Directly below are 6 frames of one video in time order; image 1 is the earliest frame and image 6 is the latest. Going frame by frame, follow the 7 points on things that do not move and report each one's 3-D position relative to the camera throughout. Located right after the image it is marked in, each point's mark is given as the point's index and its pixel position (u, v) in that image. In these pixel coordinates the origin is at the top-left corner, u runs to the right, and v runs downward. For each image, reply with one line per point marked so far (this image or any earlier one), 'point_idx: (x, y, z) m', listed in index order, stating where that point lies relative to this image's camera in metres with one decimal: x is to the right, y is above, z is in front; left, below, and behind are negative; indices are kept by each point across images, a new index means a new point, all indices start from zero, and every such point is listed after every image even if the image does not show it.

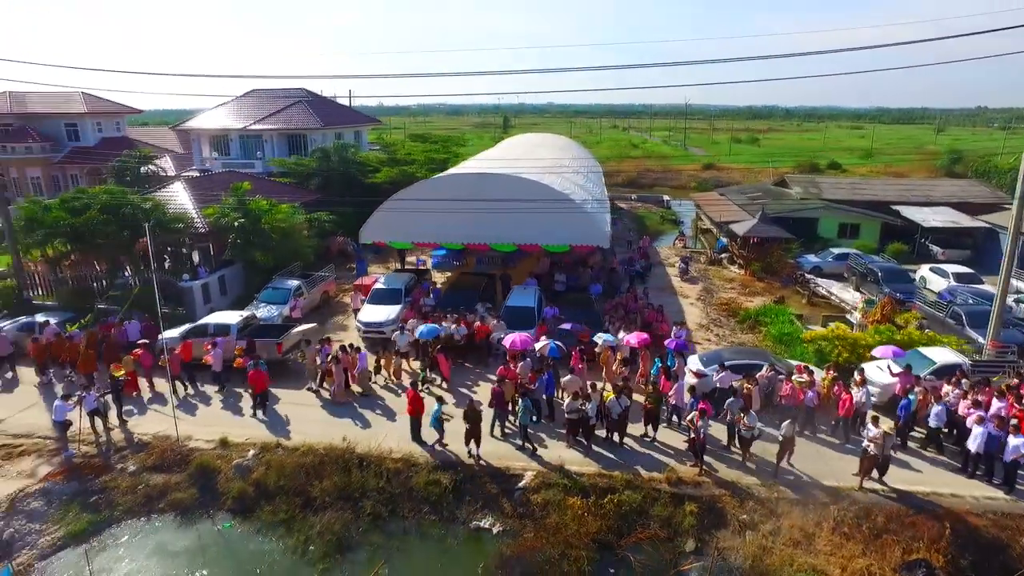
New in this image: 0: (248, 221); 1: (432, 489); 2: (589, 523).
0: (-8.1, +2.0, +19.4) m
1: (-1.4, -3.6, +11.5) m
2: (+1.3, -3.9, +10.7) m
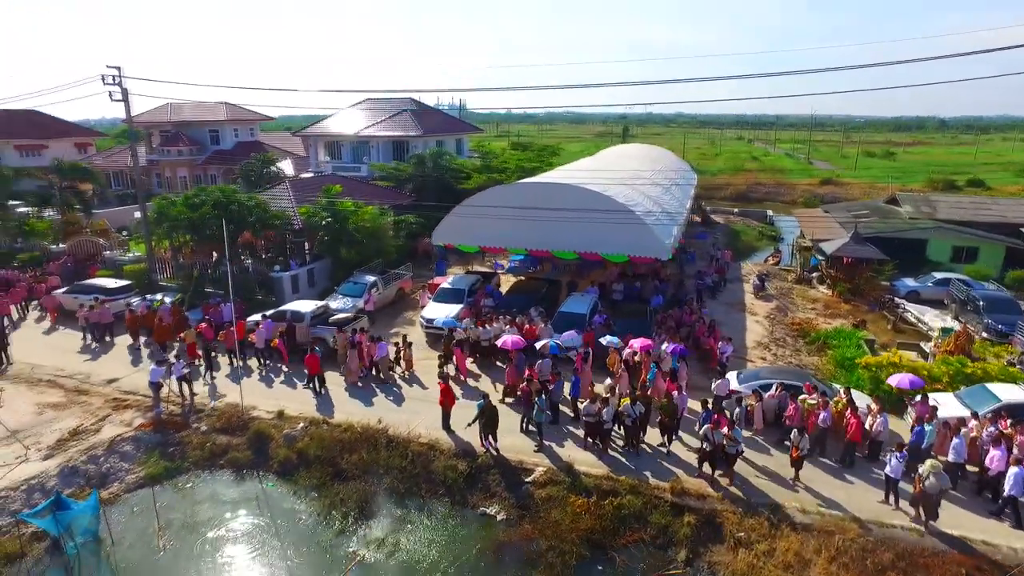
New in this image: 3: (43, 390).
0: (-6.0, +2.3, +21.5) m
1: (-1.2, -3.6, +12.4) m
2: (+1.3, -4.1, +11.1) m
3: (-11.2, -2.4, +15.3) m
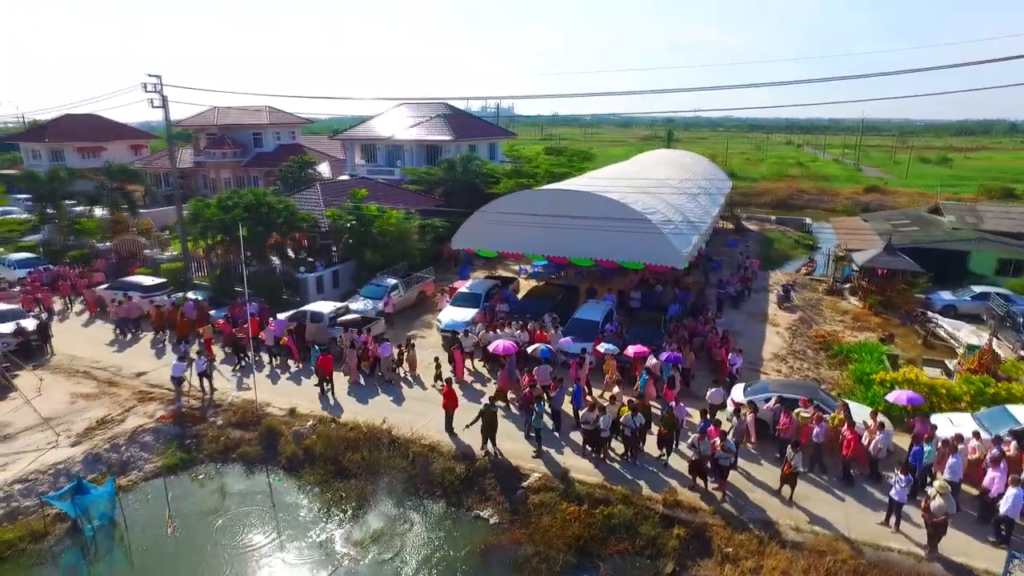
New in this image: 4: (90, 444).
0: (-5.3, +2.2, +22.1) m
1: (-1.3, -3.7, +12.7) m
2: (+1.1, -4.2, +11.2) m
3: (-11.1, -2.3, +16.2) m
4: (-8.9, -3.3, +13.5) m
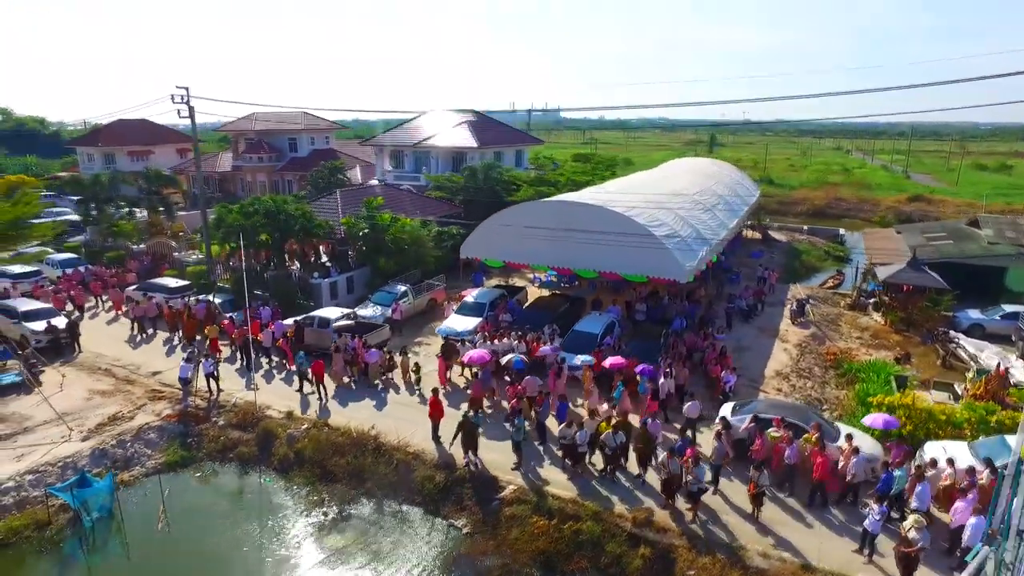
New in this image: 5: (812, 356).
0: (-4.9, +2.0, +22.7) m
1: (-1.8, -4.0, +13.0) m
2: (+0.5, -4.5, +11.3) m
3: (-11.2, -2.4, +17.2) m
4: (-9.3, -3.4, +14.3) m
5: (+9.2, -2.1, +19.4) m
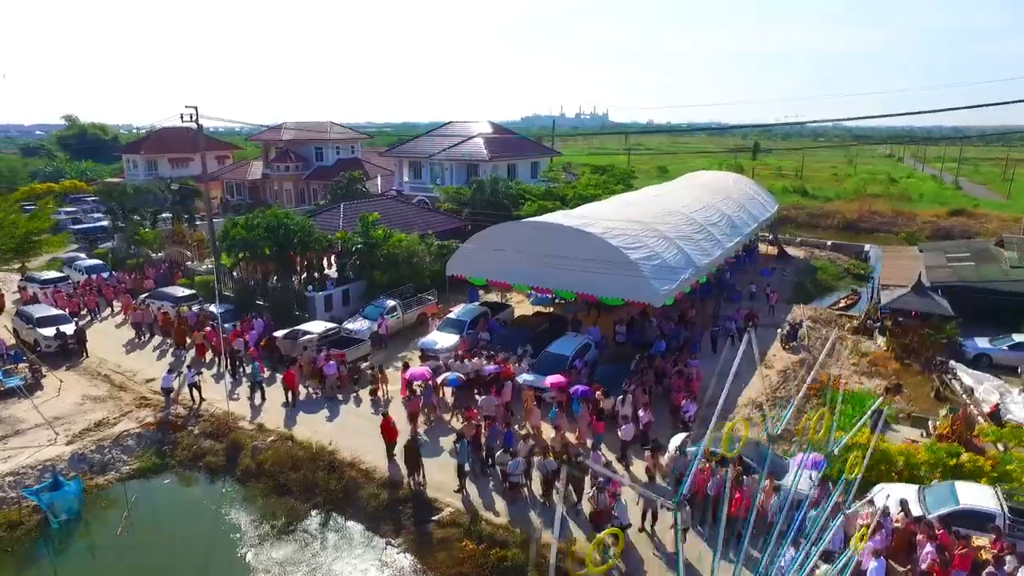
0: (-5.3, +1.5, +23.3) m
1: (-3.0, -4.5, +13.4) m
2: (-0.9, -5.1, +11.6) m
3: (-12.0, -2.7, +18.4) m
4: (-10.4, -3.8, +15.3) m
5: (+8.5, -2.8, +19.0) m
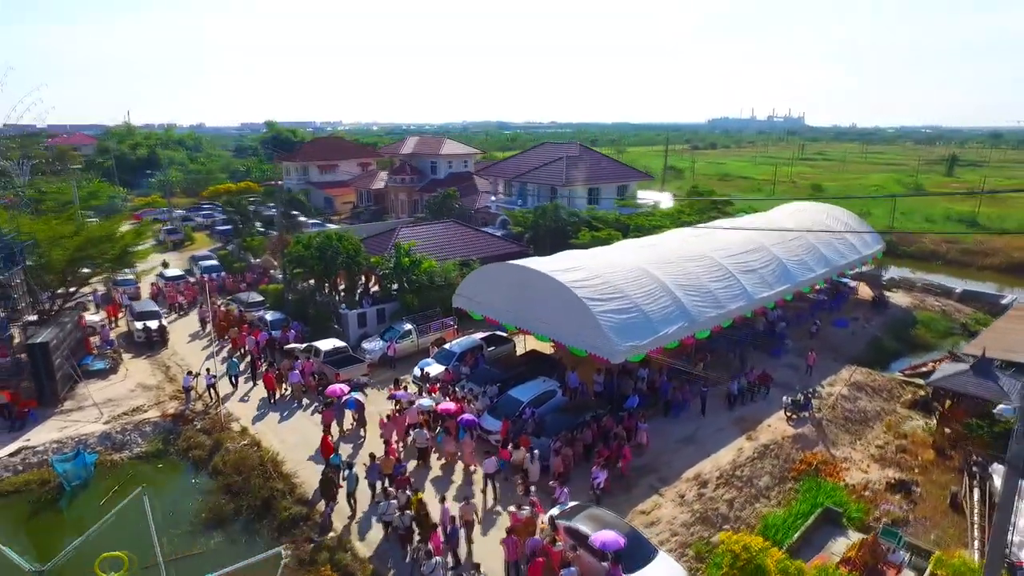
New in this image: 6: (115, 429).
0: (-4.4, +0.7, +25.2) m
1: (-5.6, -5.4, +15.2) m
2: (-4.1, -6.2, +12.8) m
3: (-12.6, -3.0, +22.5) m
4: (-12.0, -4.1, +19.1) m
5: (+7.1, -4.7, +17.2) m
6: (-11.8, -4.2, +18.9) m
